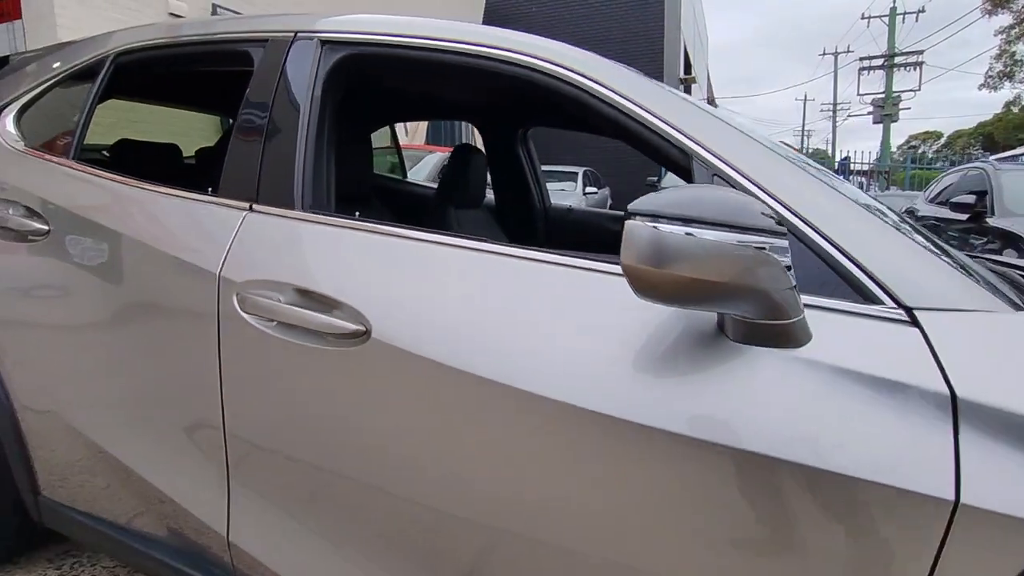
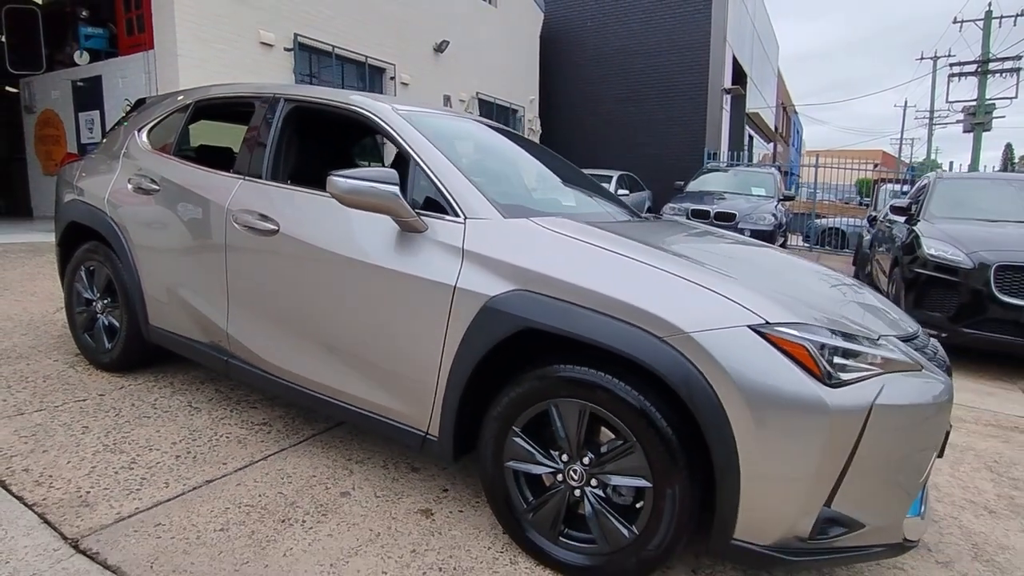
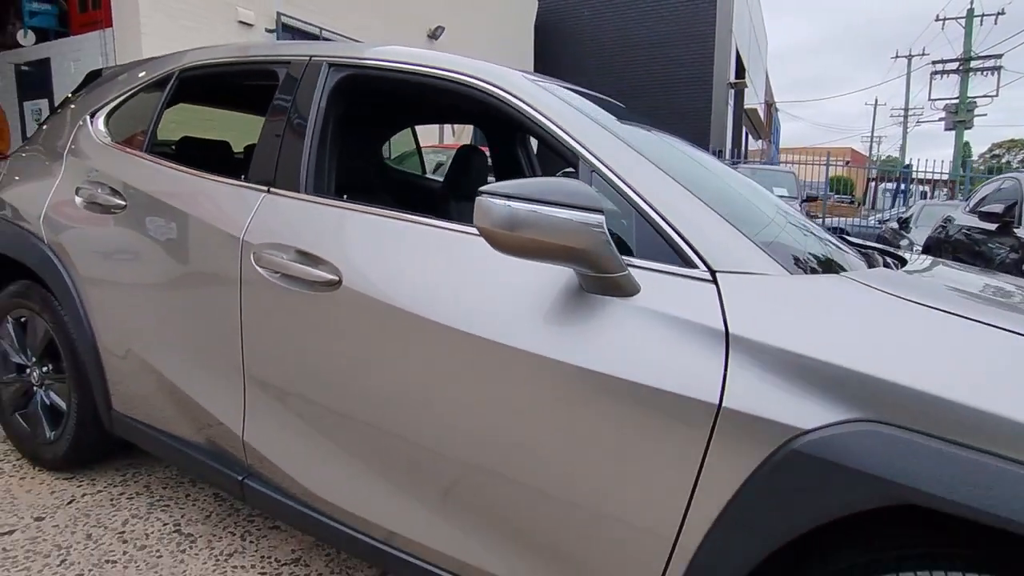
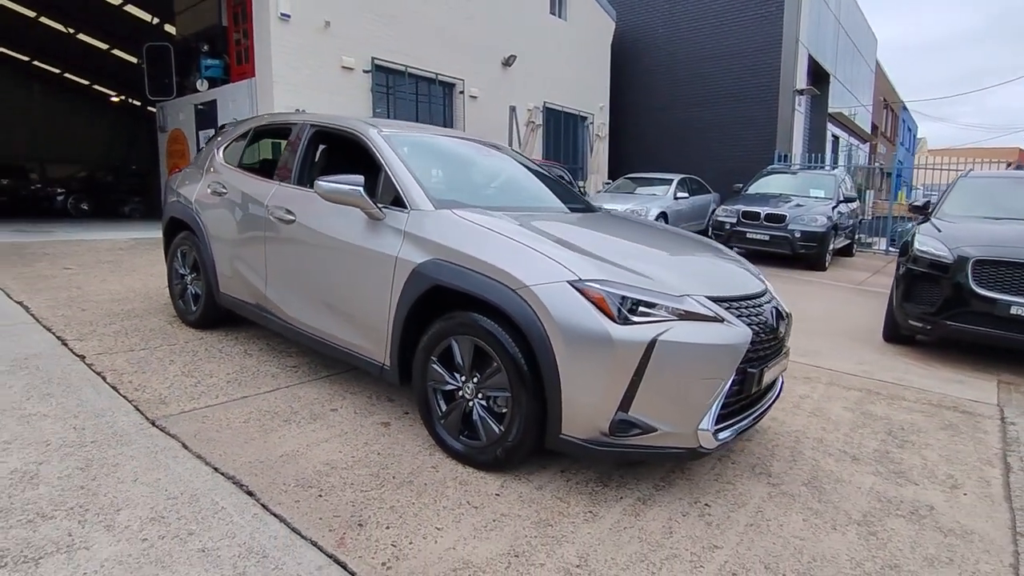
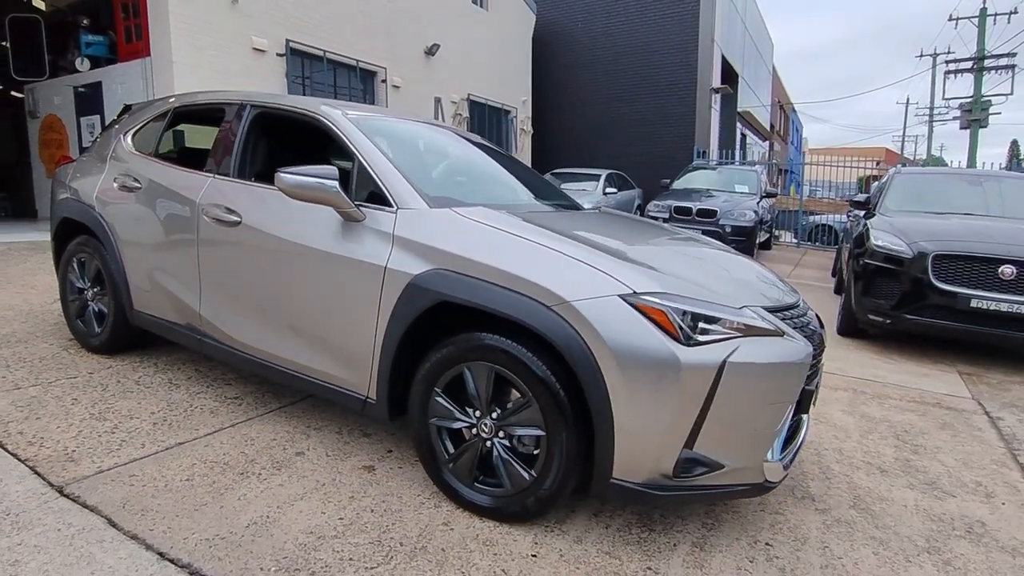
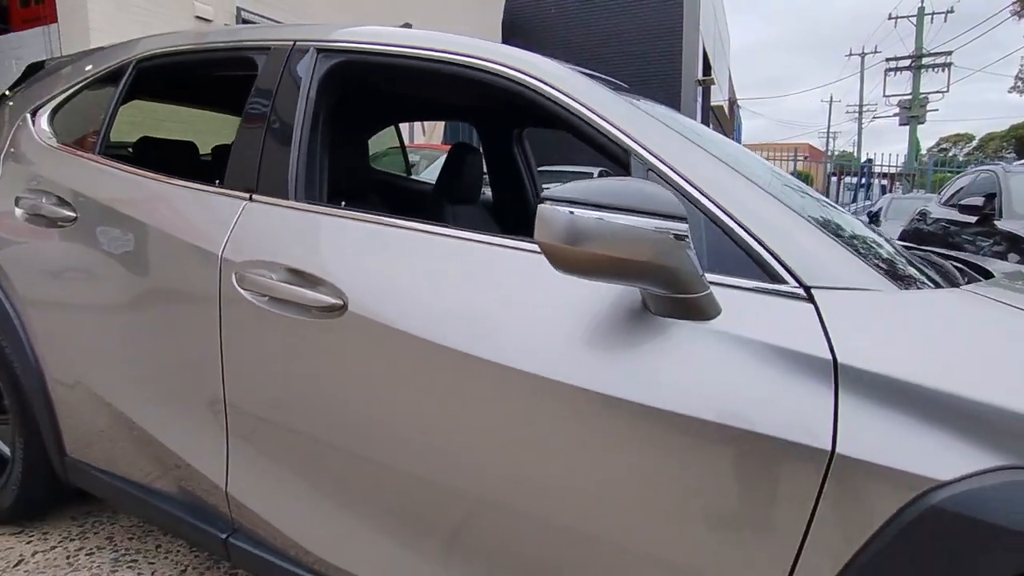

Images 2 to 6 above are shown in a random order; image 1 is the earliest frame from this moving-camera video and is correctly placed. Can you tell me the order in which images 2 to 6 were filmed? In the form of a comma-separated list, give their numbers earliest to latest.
6, 3, 2, 5, 4
